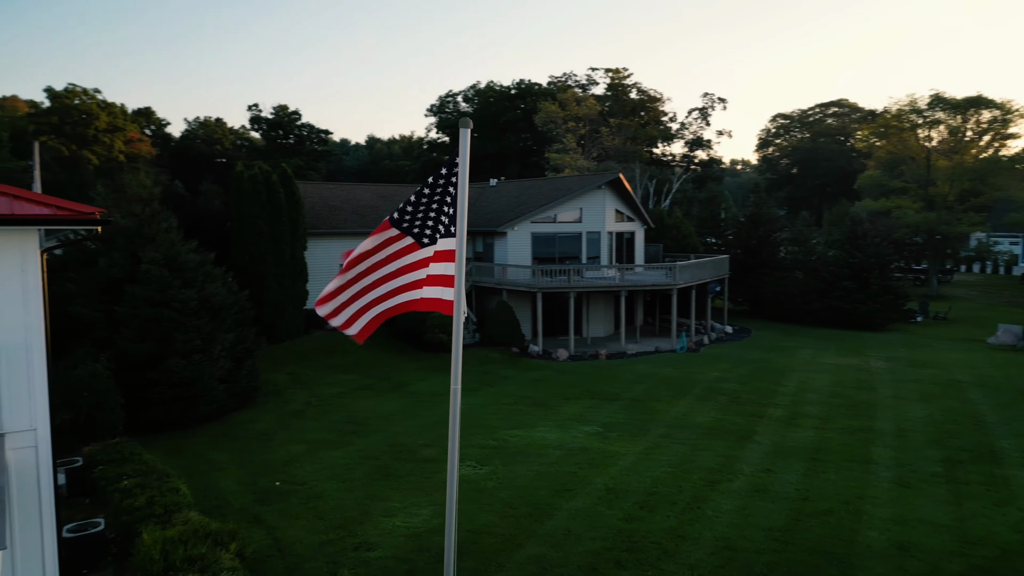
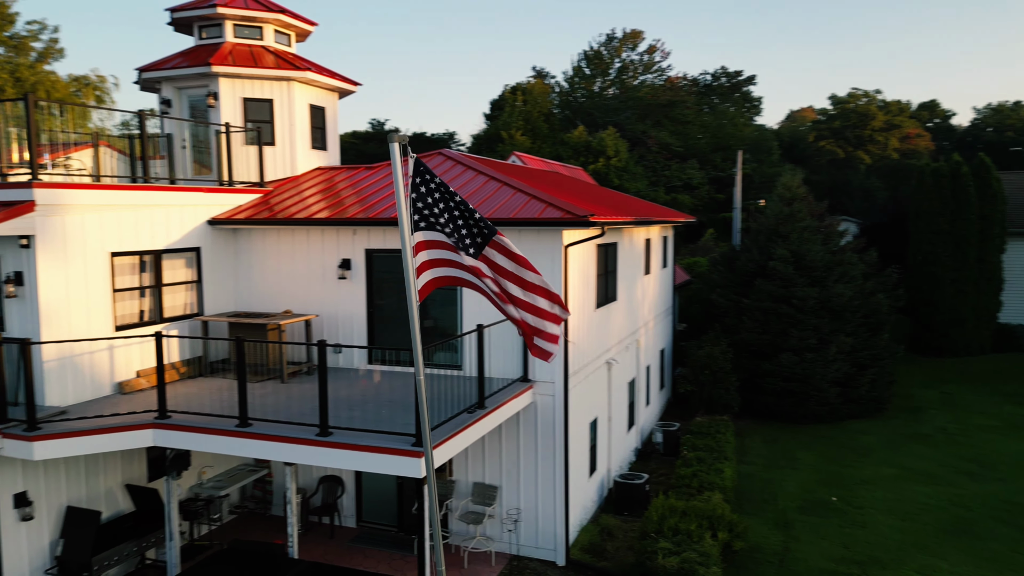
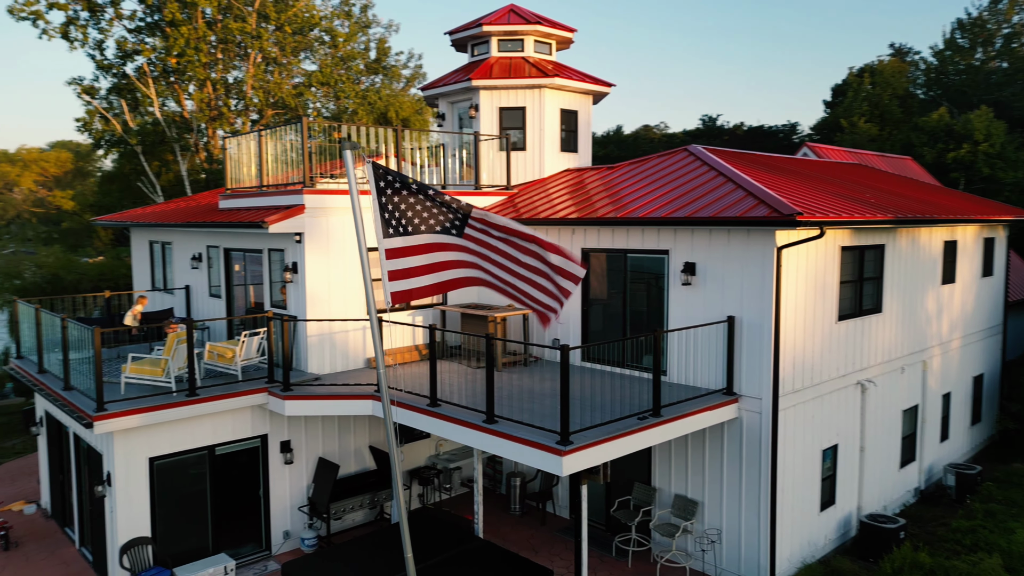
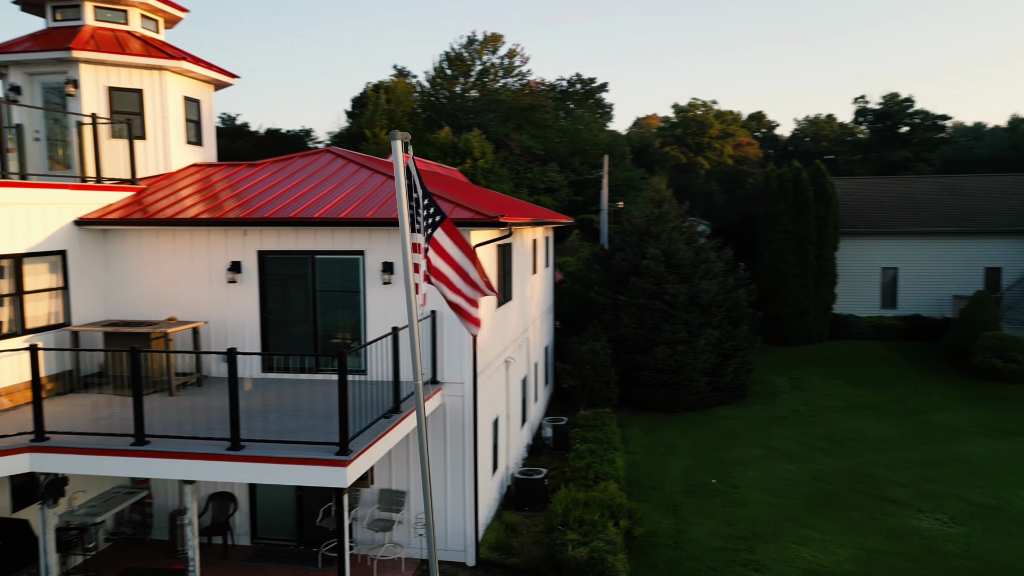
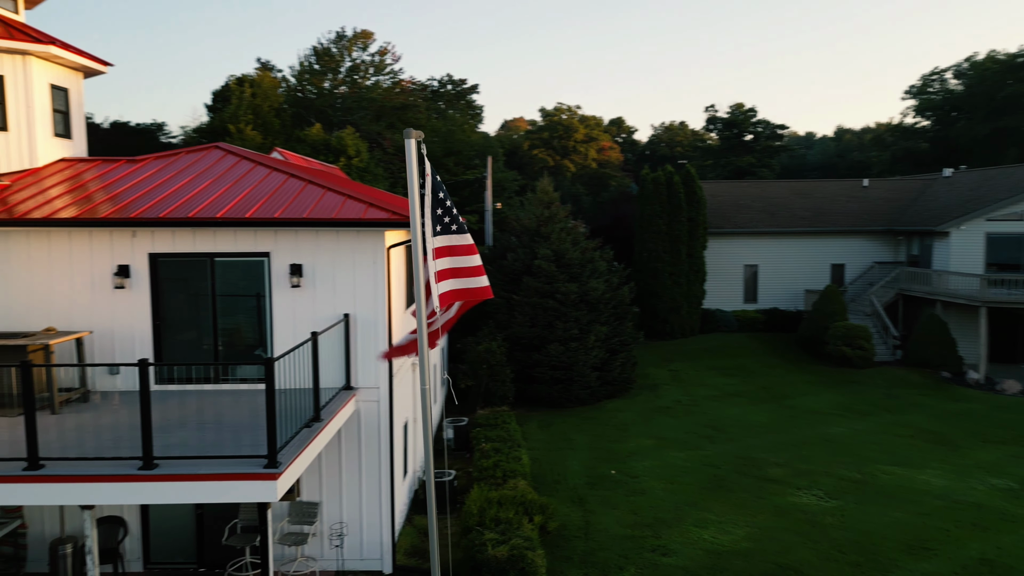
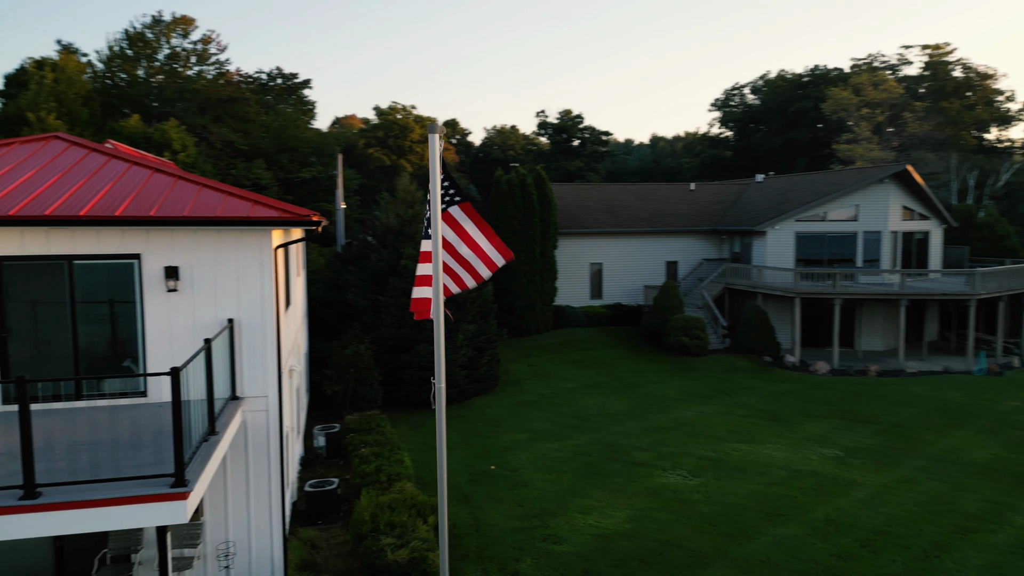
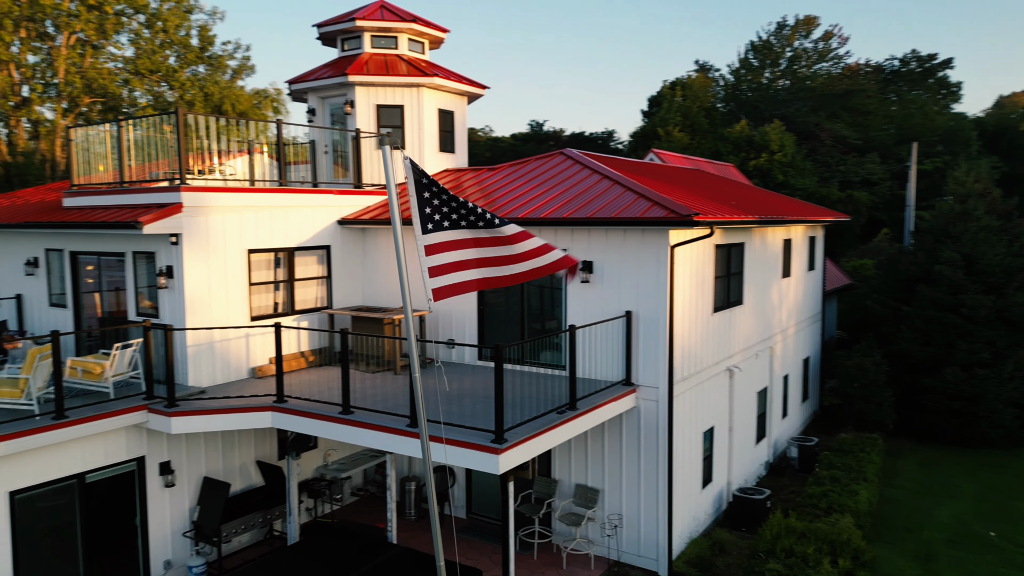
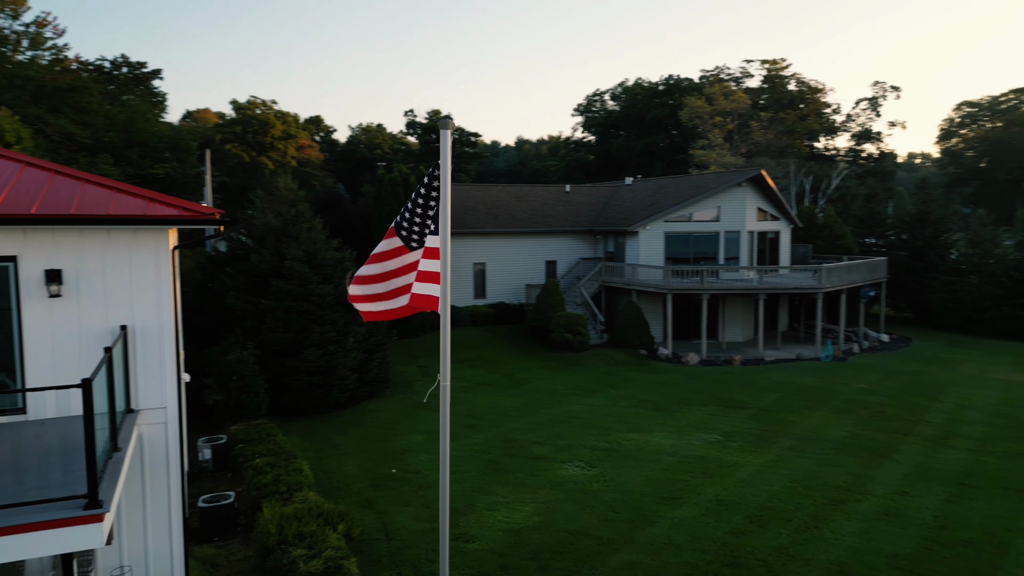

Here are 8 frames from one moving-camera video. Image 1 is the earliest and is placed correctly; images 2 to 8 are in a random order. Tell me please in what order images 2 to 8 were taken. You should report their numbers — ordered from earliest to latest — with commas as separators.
8, 6, 5, 4, 2, 7, 3
